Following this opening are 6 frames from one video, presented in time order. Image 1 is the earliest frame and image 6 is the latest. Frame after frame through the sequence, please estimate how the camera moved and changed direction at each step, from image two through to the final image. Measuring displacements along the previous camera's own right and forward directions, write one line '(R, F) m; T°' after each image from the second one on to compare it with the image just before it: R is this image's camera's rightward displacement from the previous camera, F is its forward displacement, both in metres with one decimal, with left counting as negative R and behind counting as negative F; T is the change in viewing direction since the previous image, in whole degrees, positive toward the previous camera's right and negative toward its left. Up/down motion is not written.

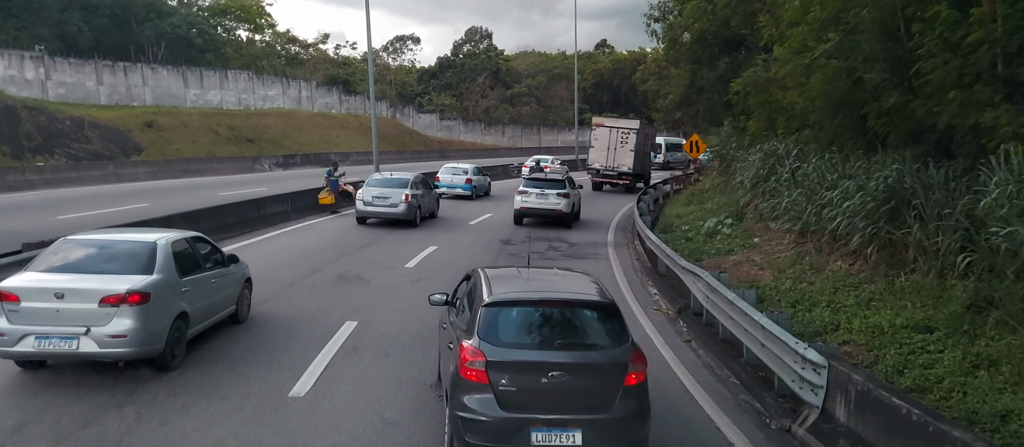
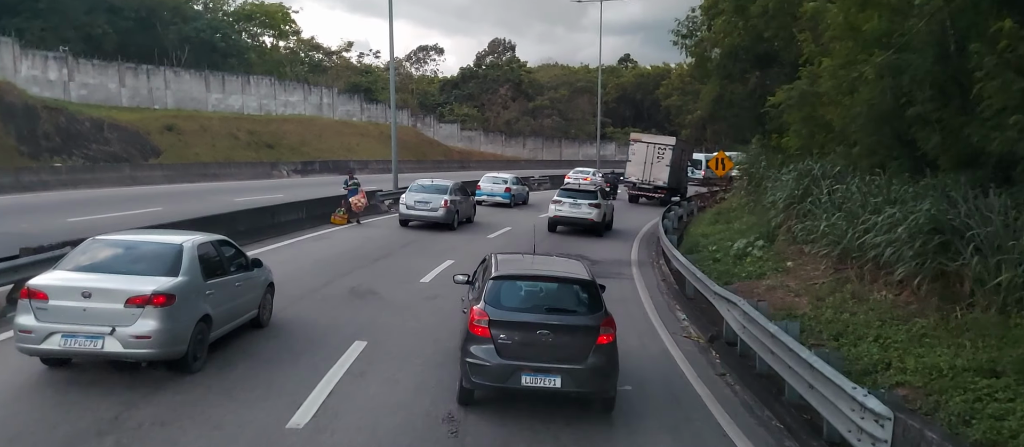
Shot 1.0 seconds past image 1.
(-0.1, +0.7) m; -1°
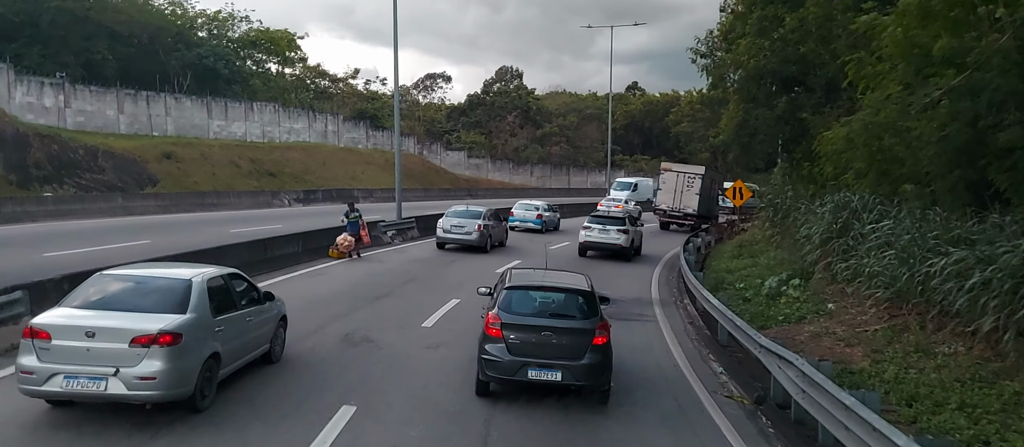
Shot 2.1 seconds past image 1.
(-0.1, +1.4) m; -1°
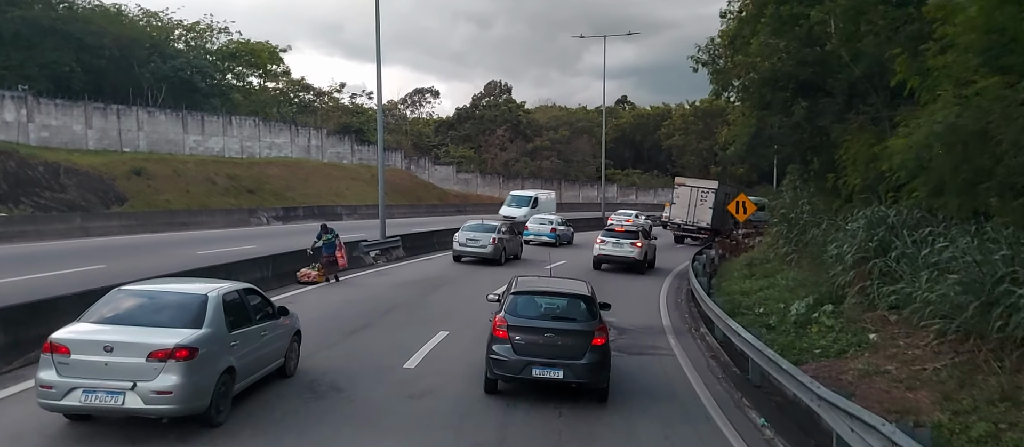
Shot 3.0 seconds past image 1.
(-0.1, +1.8) m; +1°
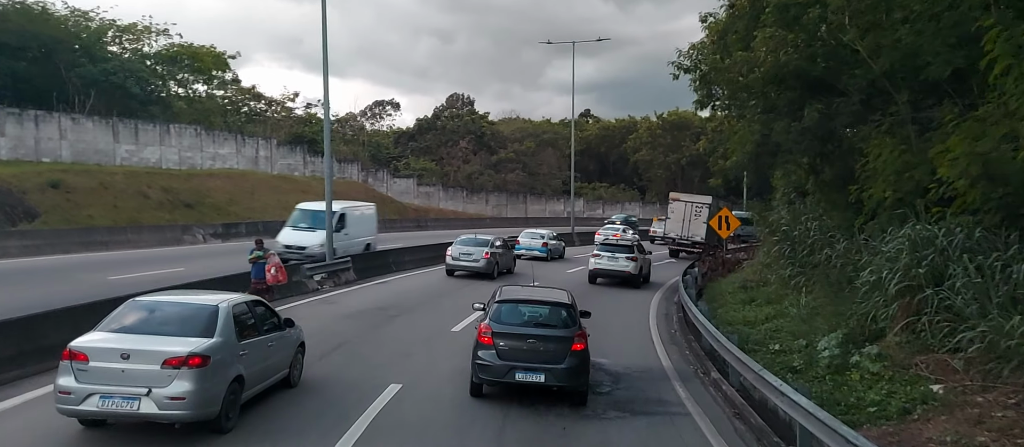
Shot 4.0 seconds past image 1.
(-0.1, +2.7) m; +3°
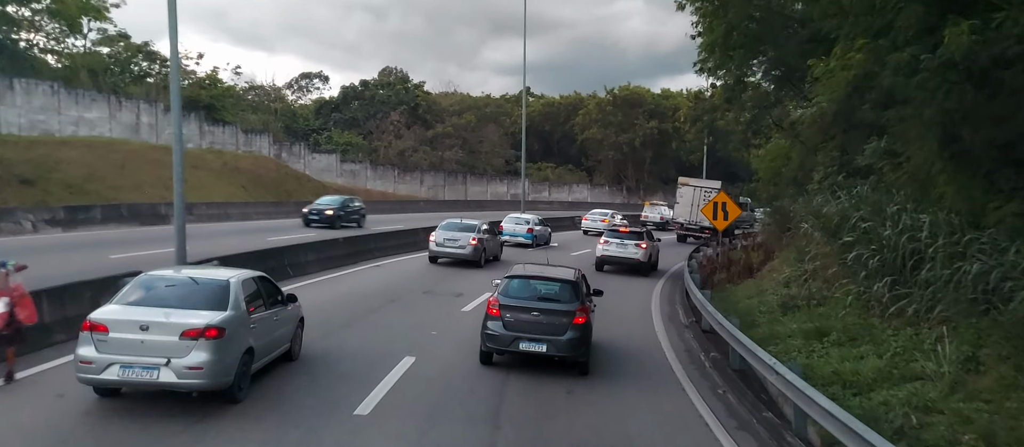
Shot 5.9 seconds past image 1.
(-0.2, +6.6) m; +5°
